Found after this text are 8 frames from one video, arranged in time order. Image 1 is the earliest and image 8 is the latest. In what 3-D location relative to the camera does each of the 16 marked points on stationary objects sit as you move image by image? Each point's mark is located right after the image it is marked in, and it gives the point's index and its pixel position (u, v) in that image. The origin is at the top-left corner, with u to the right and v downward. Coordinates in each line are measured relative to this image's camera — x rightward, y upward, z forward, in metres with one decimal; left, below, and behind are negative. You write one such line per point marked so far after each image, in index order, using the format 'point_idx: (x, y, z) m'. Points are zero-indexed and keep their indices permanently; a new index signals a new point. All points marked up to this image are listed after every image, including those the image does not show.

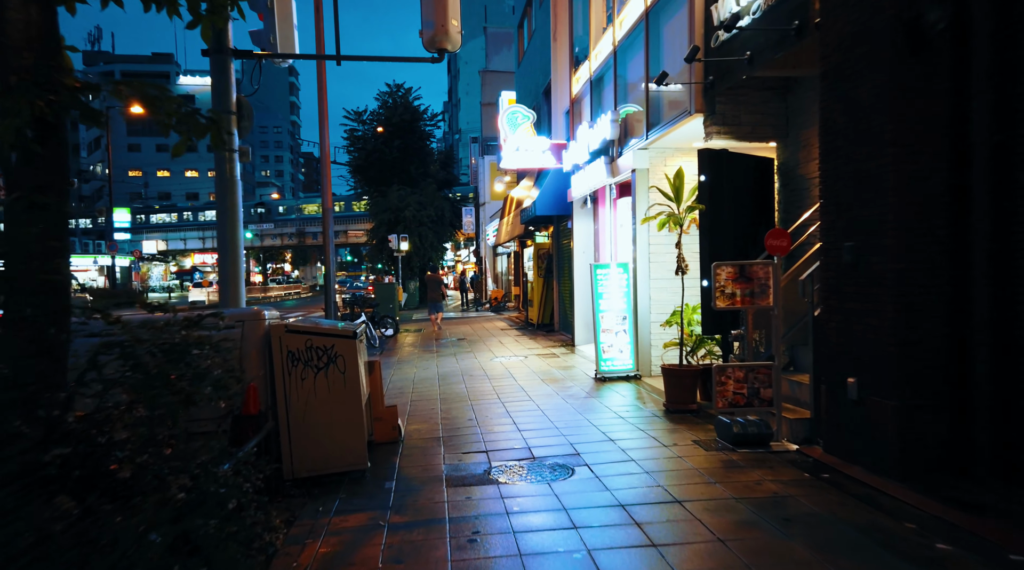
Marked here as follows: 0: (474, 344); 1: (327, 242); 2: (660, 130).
0: (-0.9, -1.4, +18.1) m
1: (-4.2, +1.0, +17.4) m
2: (+2.0, +2.1, +10.3) m
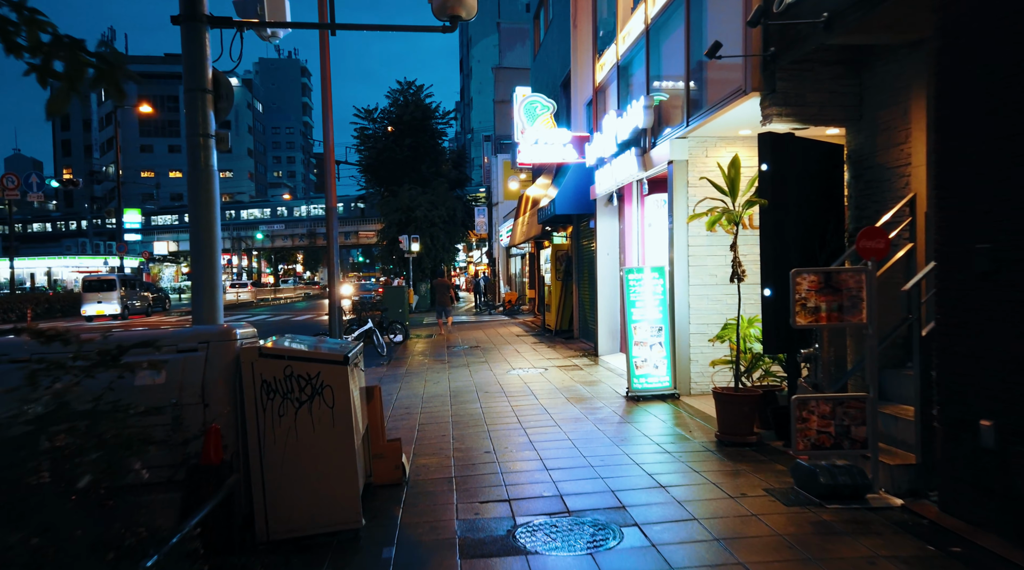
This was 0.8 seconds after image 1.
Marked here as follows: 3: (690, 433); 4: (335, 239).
0: (-0.5, -1.5, +16.9) m
1: (-3.9, +0.9, +16.3) m
2: (+2.3, +2.0, +9.0) m
3: (+1.8, -1.5, +7.6) m
4: (-3.8, +1.0, +16.2) m
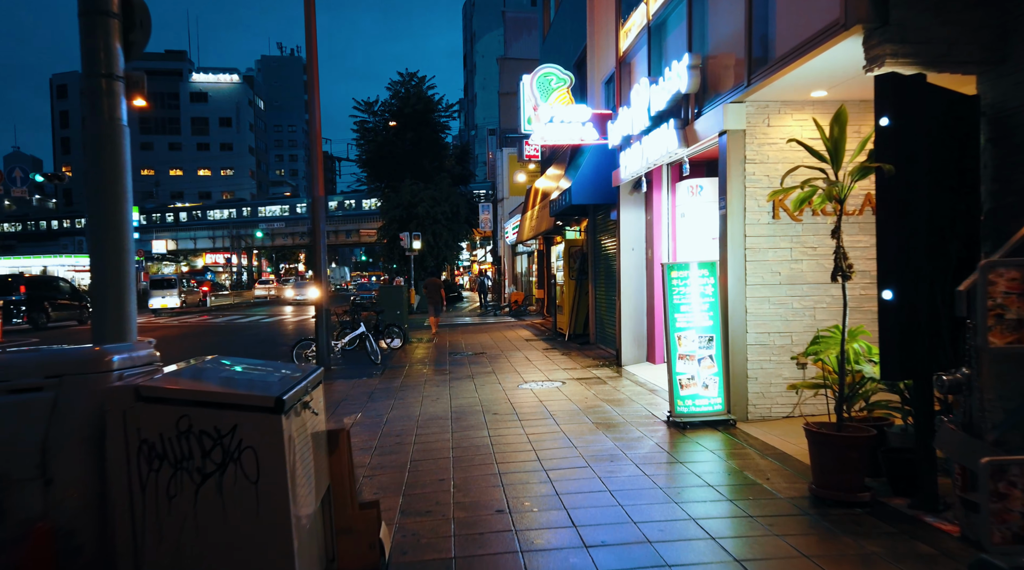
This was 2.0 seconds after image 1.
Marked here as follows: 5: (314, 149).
0: (-0.3, -1.5, +15.1) m
1: (-3.7, +0.9, +14.4) m
2: (+2.4, +2.0, +7.2) m
3: (+1.9, -1.5, +5.7) m
4: (-3.6, +1.0, +14.4) m
5: (-3.8, +2.6, +14.5) m
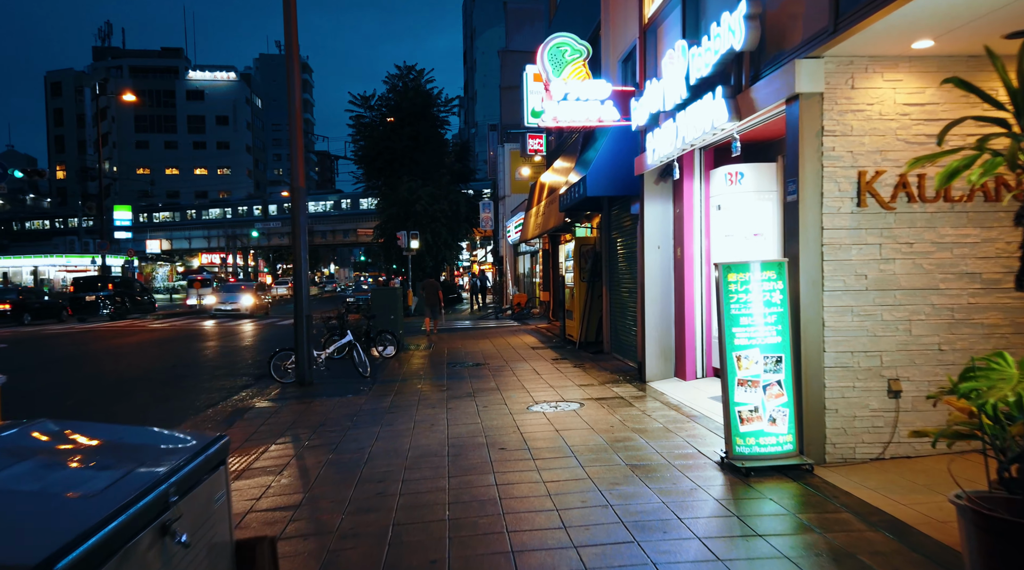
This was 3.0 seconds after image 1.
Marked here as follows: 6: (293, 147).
0: (-0.2, -1.5, +13.4) m
1: (-3.6, +0.8, +12.7) m
2: (+2.5, +1.9, +5.5) m
3: (+2.0, -1.5, +4.0) m
4: (-3.5, +0.9, +12.7) m
5: (-3.7, +2.5, +12.9) m
6: (-3.7, +2.4, +12.8) m
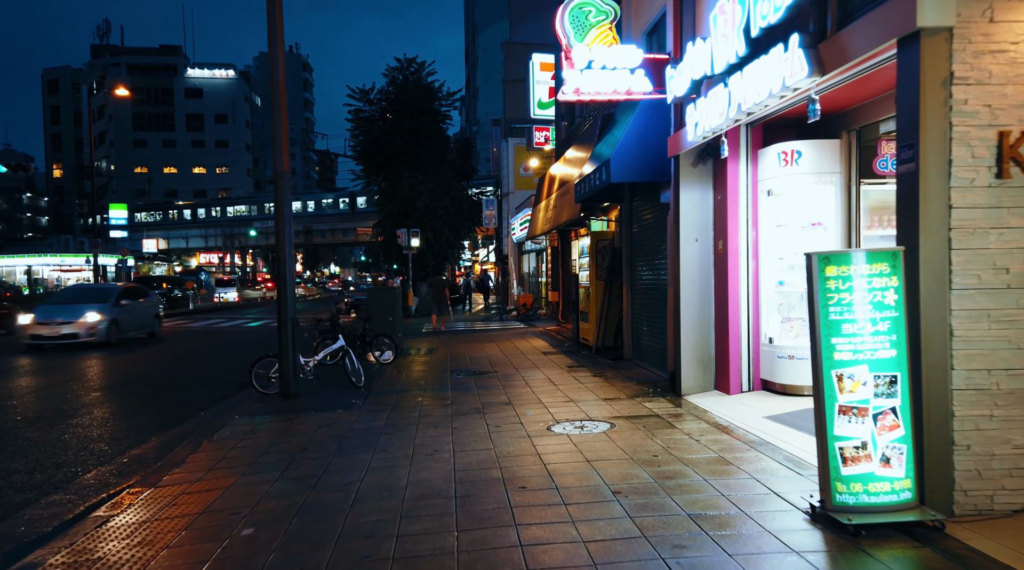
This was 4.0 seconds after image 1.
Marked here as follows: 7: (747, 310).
0: (-0.1, -1.5, +11.9) m
1: (-3.4, +0.9, +11.3) m
2: (+2.7, +2.0, +4.0) m
3: (+2.2, -1.5, +2.5) m
4: (-3.3, +0.9, +11.2) m
5: (-3.5, +2.6, +11.4) m
6: (-3.5, +2.4, +11.3) m
7: (+2.8, -0.3, +9.2) m
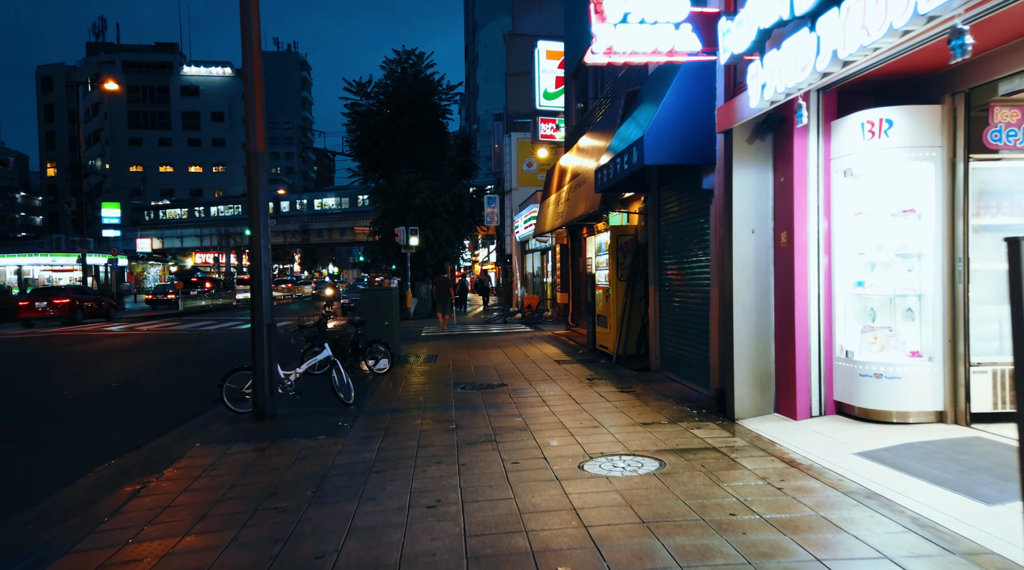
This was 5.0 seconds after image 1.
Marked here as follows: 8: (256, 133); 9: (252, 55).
0: (+0.1, -1.5, +10.2) m
1: (-3.2, +0.9, +9.6) m
2: (+2.9, +2.0, +2.3) m
3: (+2.4, -1.5, +0.9) m
4: (-3.2, +0.9, +9.6) m
5: (-3.4, +2.6, +9.7) m
6: (-3.3, +2.4, +9.7) m
7: (+3.0, -0.3, +7.5) m
8: (-3.2, +1.9, +9.7) m
9: (-3.3, +2.9, +9.8) m
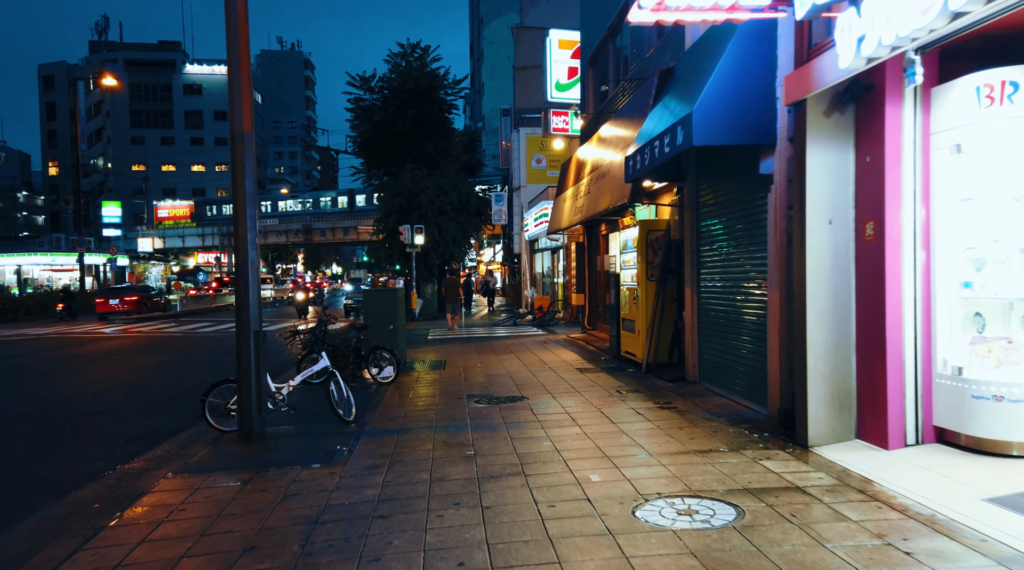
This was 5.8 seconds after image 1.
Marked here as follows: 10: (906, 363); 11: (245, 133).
0: (+0.4, -1.5, +8.9) m
1: (-2.9, +0.8, +8.3) m
2: (+3.1, +2.0, +1.0) m
3: (+2.6, -1.5, -0.4) m
4: (-2.9, +0.9, +8.3) m
5: (-3.1, +2.6, +8.4) m
6: (-3.1, +2.4, +8.4) m
7: (+3.3, -0.3, +6.2) m
8: (-3.0, +1.9, +8.4) m
9: (-3.0, +2.9, +8.5) m
10: (+3.2, -0.6, +6.2) m
11: (-3.0, +1.7, +8.5) m
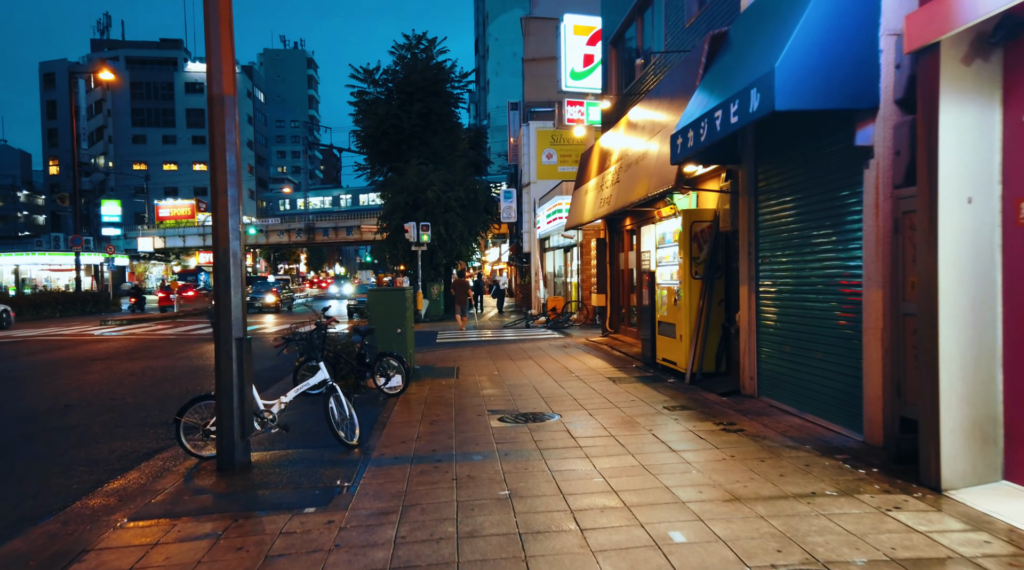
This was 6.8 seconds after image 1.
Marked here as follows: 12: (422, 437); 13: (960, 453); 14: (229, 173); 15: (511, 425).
0: (+0.7, -1.5, +7.5) m
1: (-2.6, +0.9, +6.9) m
2: (+3.4, +2.0, -0.4) m
3: (+2.9, -1.5, -1.9) m
4: (-2.5, +1.0, +6.8) m
5: (-2.7, +2.6, +7.0) m
6: (-2.7, +2.4, +7.0) m
7: (+3.6, -0.3, +4.8) m
8: (-2.6, +1.9, +6.9) m
9: (-2.7, +2.9, +7.0) m
10: (+3.5, -0.6, +4.7) m
11: (-2.6, +1.7, +7.0) m
12: (-0.9, -1.5, +7.7) m
13: (+3.0, -1.1, +5.1) m
14: (-2.5, +1.0, +6.8) m
15: (0.0, -1.5, +8.2) m
